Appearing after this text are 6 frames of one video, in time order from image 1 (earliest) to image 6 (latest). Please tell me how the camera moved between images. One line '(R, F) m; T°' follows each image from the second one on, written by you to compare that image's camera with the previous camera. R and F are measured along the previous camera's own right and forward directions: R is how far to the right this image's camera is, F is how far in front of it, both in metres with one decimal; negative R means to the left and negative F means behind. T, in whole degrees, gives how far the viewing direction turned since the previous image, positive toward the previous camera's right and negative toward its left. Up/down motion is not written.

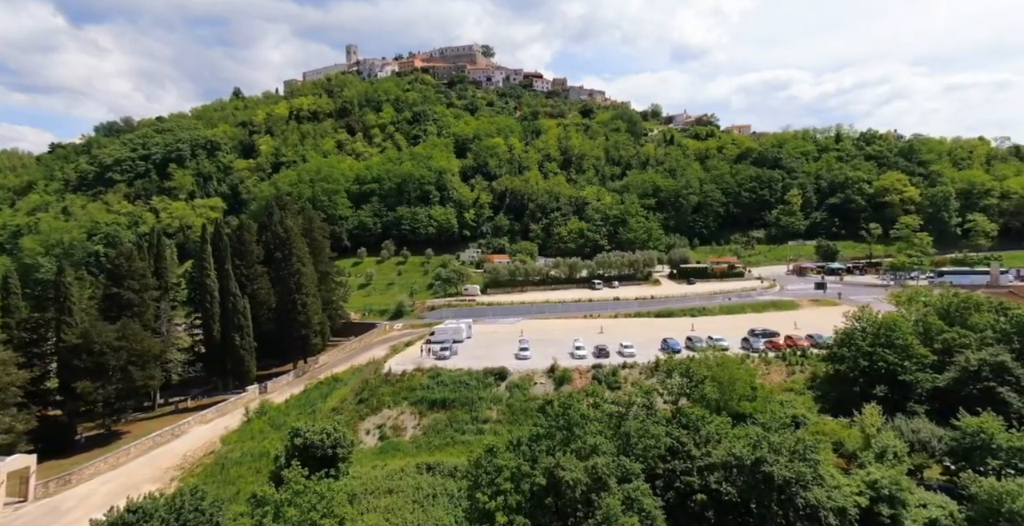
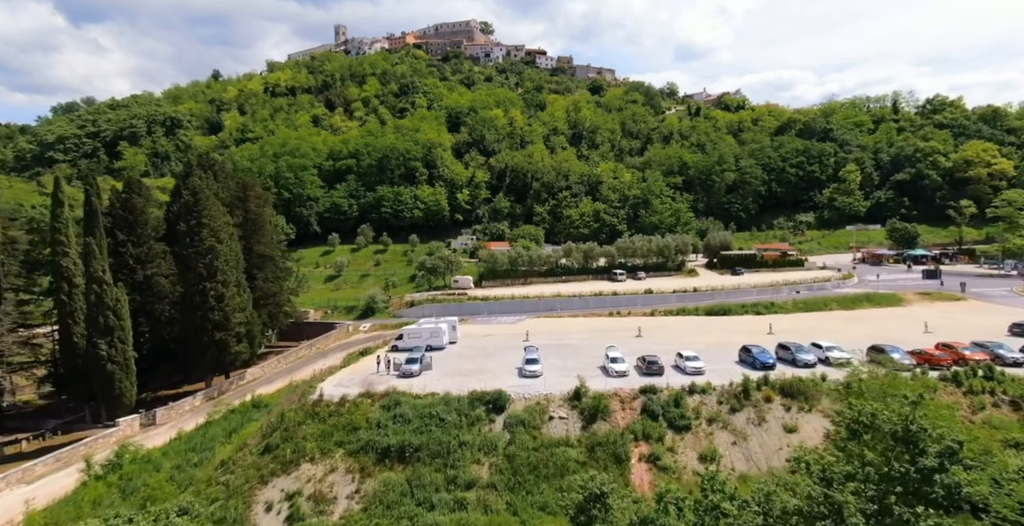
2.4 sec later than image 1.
(0.0, +14.0) m; 0°
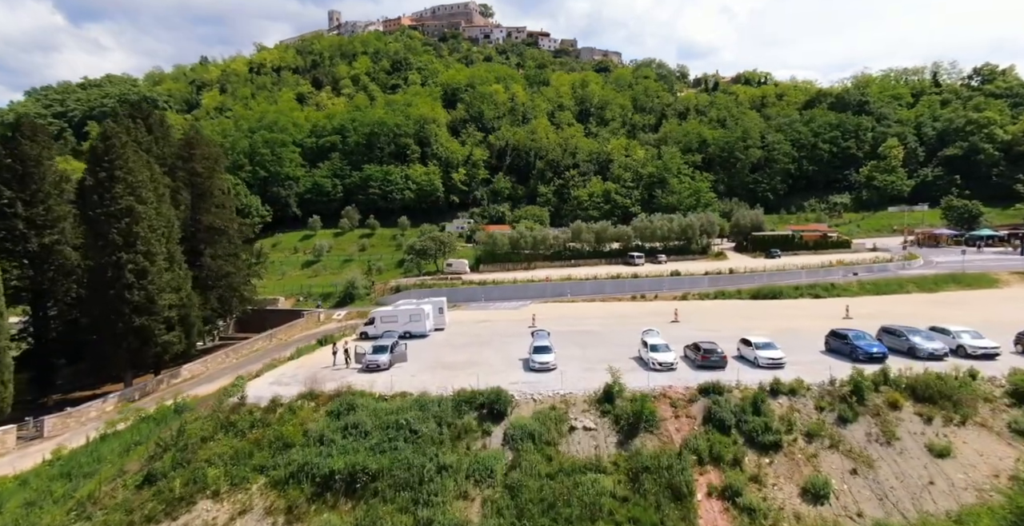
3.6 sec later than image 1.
(-0.1, +7.4) m; 0°
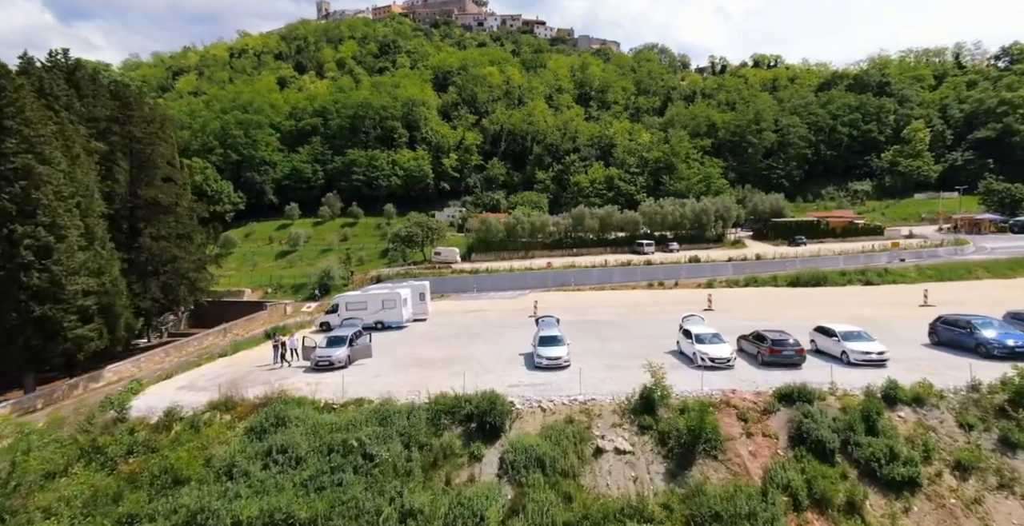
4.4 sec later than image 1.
(-0.1, +5.1) m; +1°
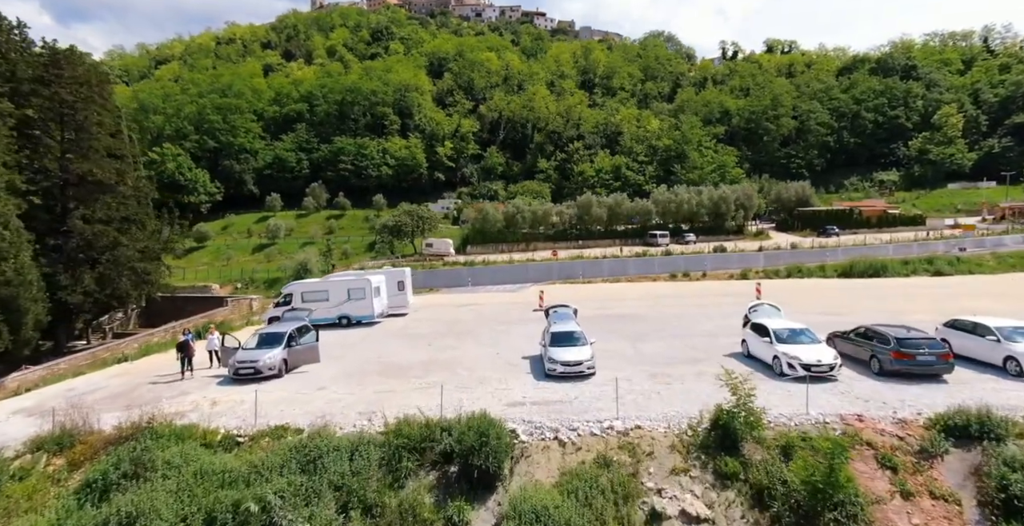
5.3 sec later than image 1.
(0.0, +4.5) m; 0°
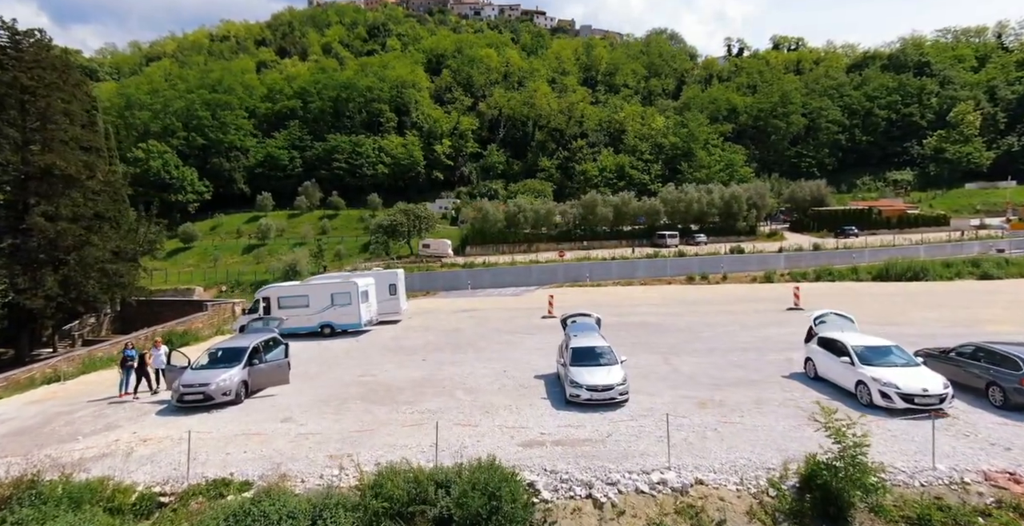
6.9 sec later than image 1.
(-0.2, +2.1) m; 0°
